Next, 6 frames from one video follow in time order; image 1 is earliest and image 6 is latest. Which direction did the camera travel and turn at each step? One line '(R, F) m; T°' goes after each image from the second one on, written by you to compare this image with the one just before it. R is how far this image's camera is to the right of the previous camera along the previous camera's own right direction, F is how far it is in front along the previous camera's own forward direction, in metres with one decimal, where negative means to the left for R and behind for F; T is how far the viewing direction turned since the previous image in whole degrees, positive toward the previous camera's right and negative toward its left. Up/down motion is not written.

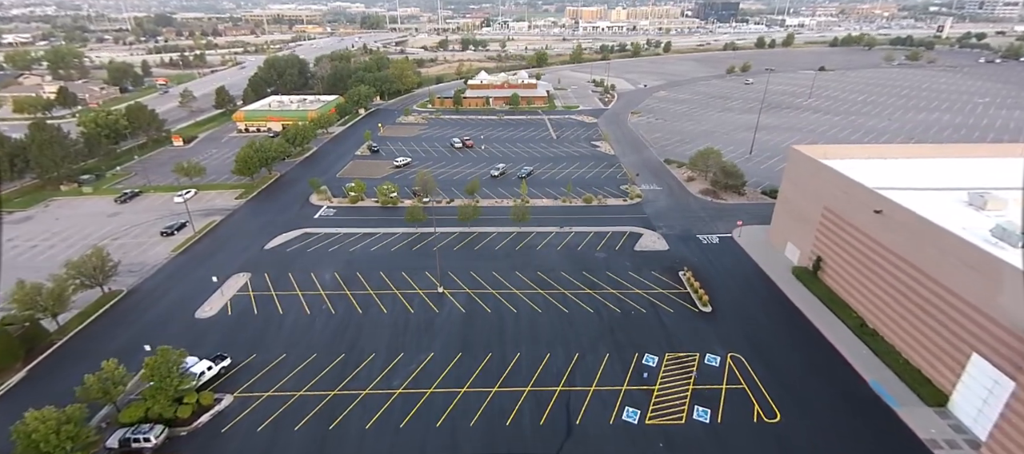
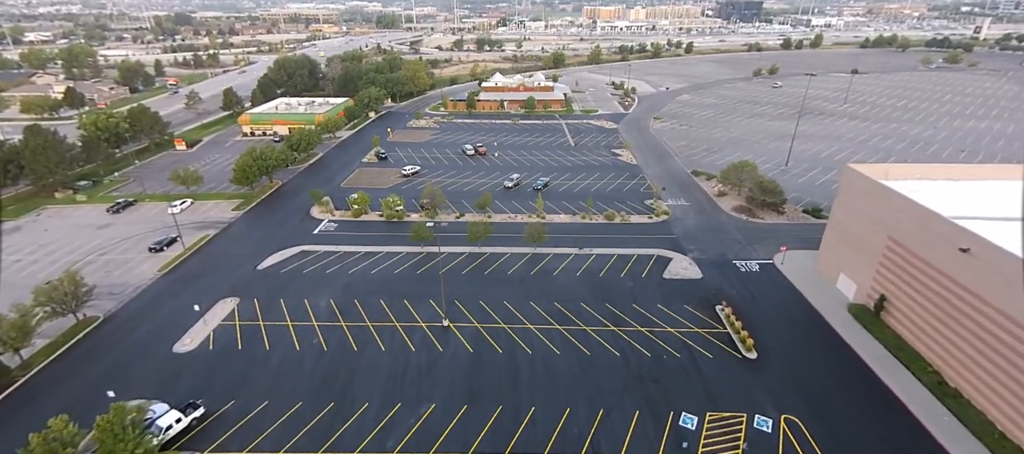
(-0.1, +3.4) m; -2°
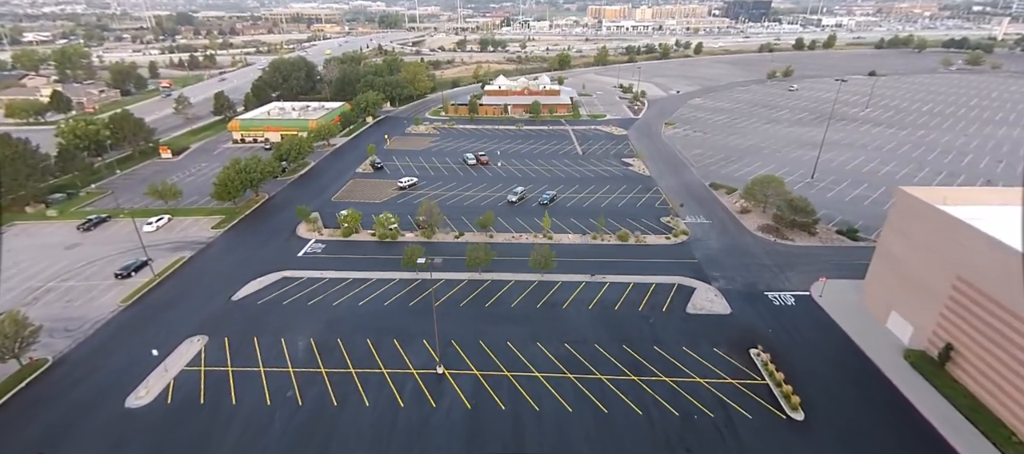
(-0.1, +3.5) m; 0°
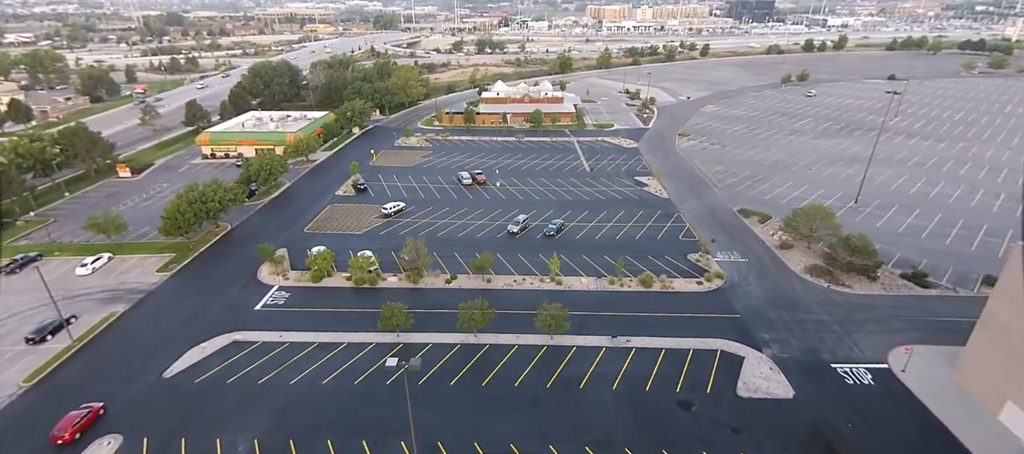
(-0.3, +5.8) m; 0°
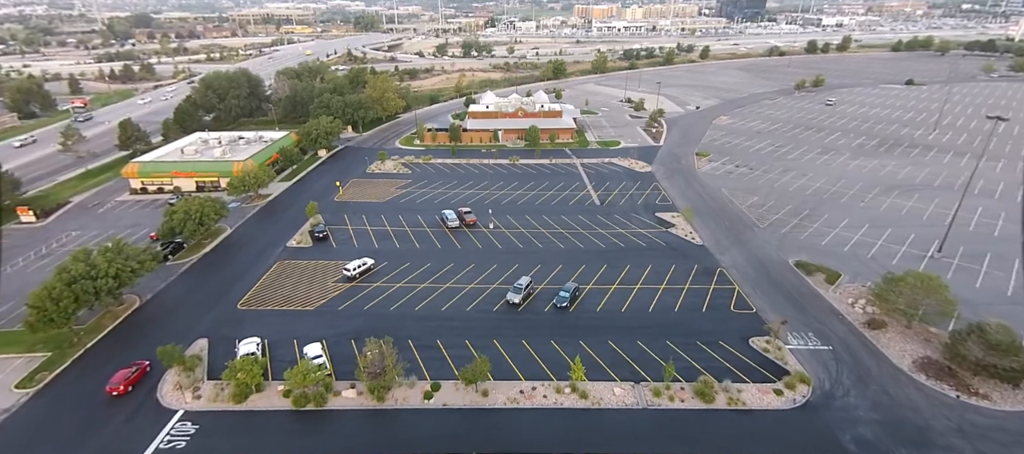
(-0.7, +8.8) m; +1°
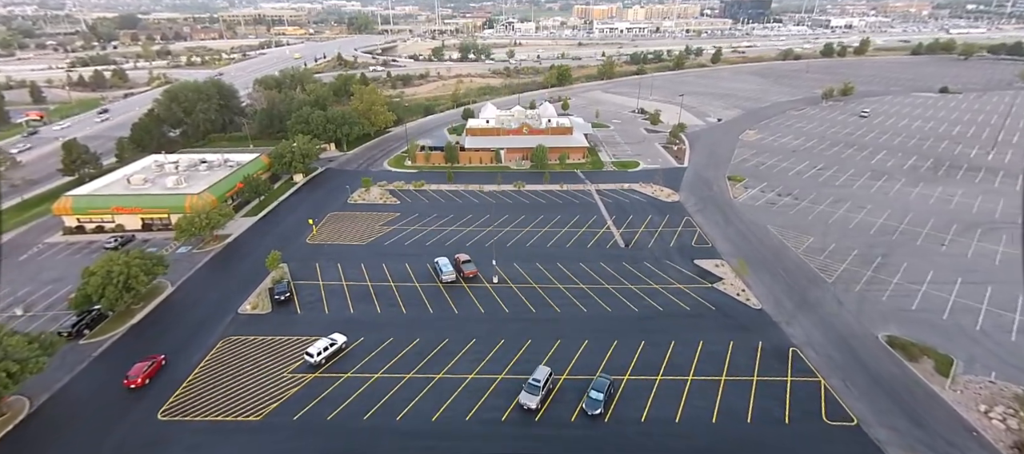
(-0.8, +7.2) m; 0°
